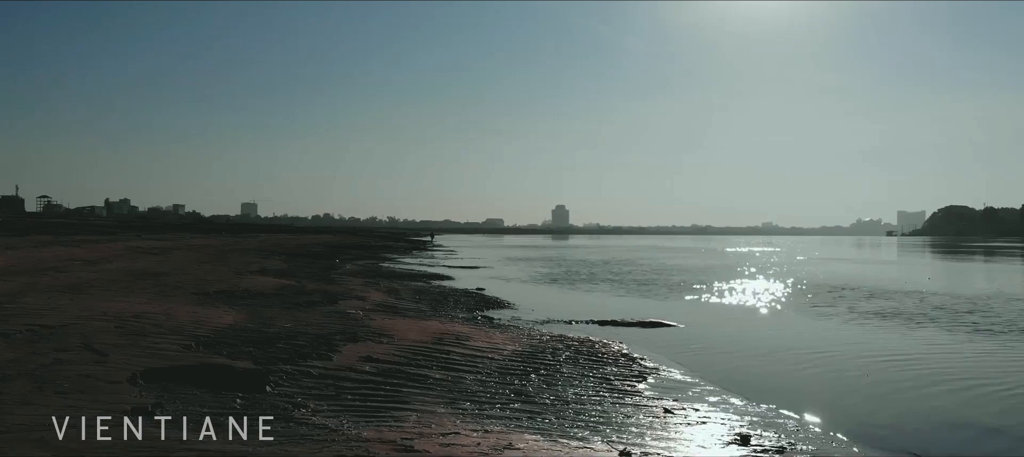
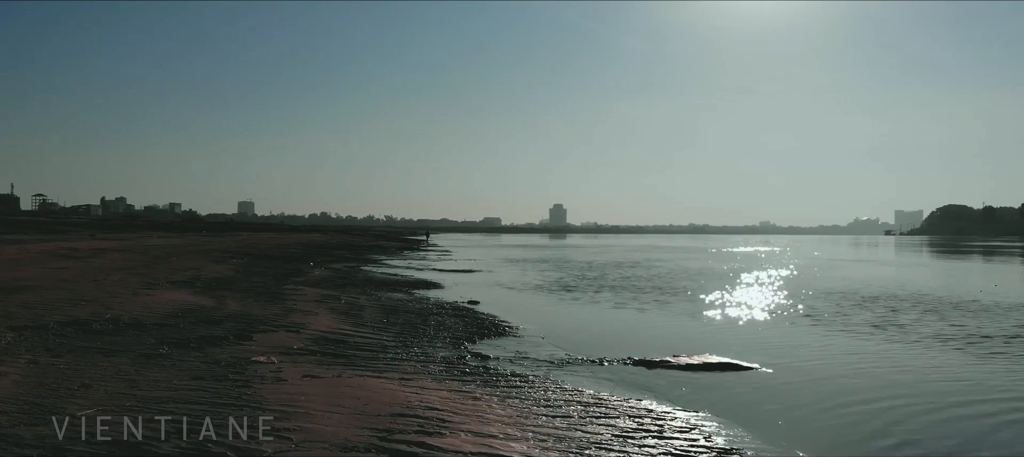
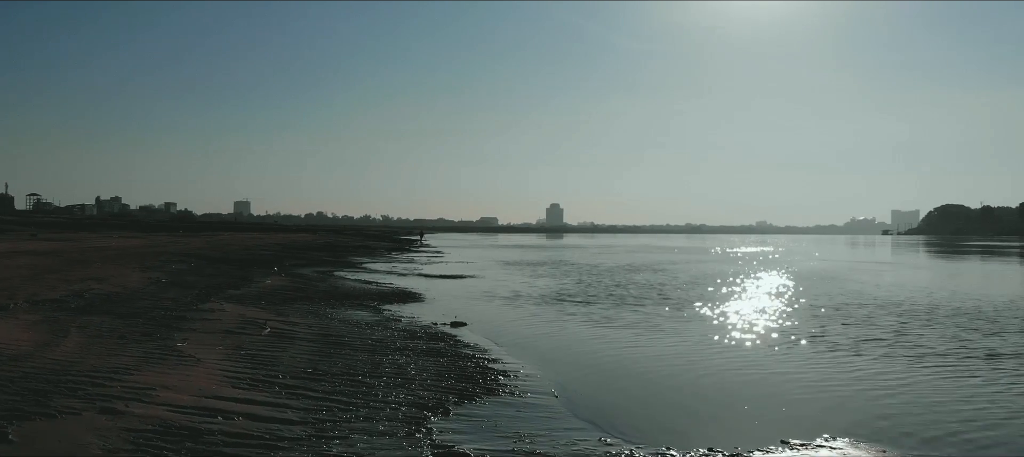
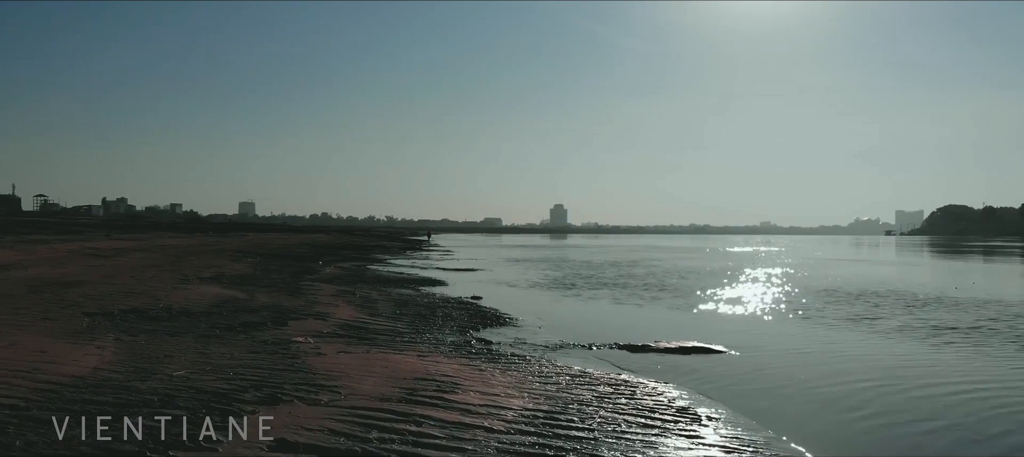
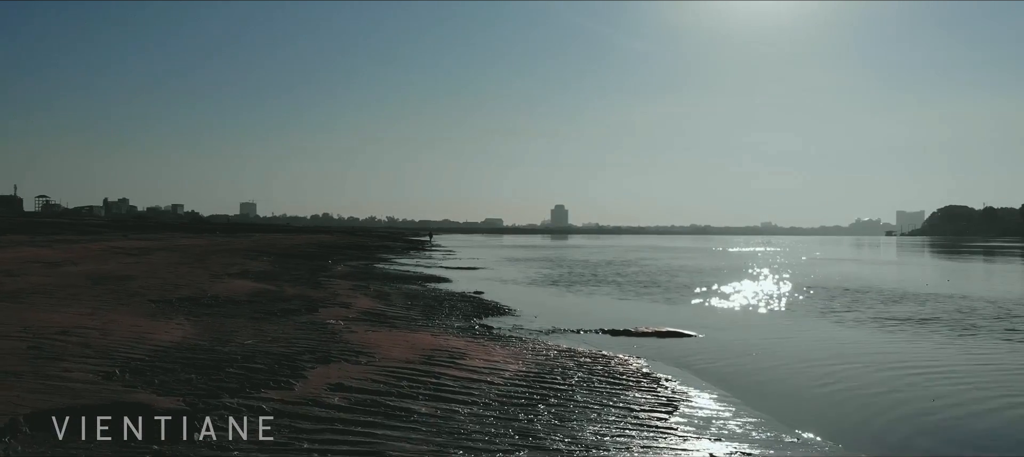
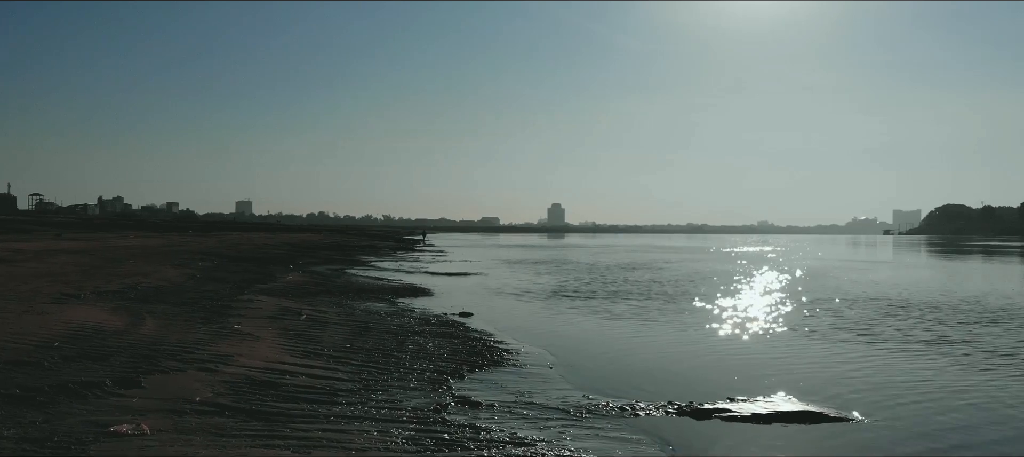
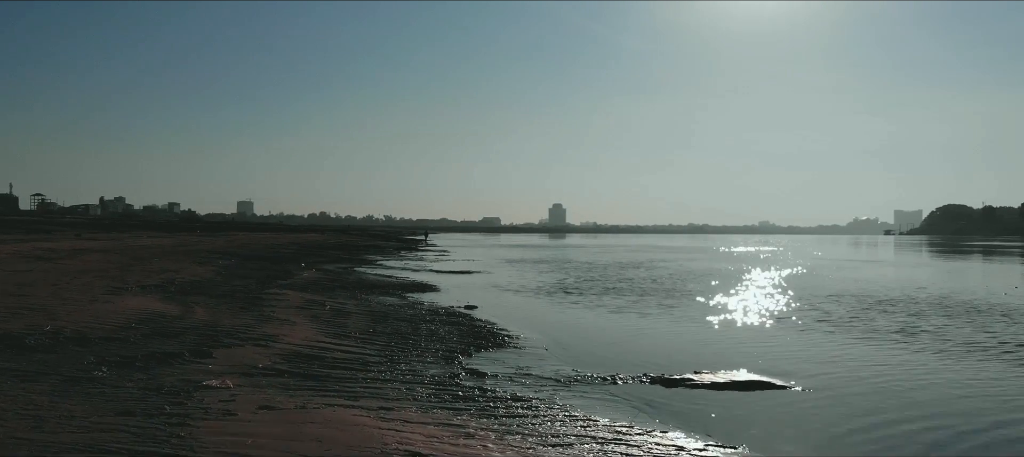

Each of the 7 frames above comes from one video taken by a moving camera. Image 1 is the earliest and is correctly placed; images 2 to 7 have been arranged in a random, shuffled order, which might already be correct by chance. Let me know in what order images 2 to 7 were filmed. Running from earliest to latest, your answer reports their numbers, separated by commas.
5, 4, 2, 7, 6, 3
